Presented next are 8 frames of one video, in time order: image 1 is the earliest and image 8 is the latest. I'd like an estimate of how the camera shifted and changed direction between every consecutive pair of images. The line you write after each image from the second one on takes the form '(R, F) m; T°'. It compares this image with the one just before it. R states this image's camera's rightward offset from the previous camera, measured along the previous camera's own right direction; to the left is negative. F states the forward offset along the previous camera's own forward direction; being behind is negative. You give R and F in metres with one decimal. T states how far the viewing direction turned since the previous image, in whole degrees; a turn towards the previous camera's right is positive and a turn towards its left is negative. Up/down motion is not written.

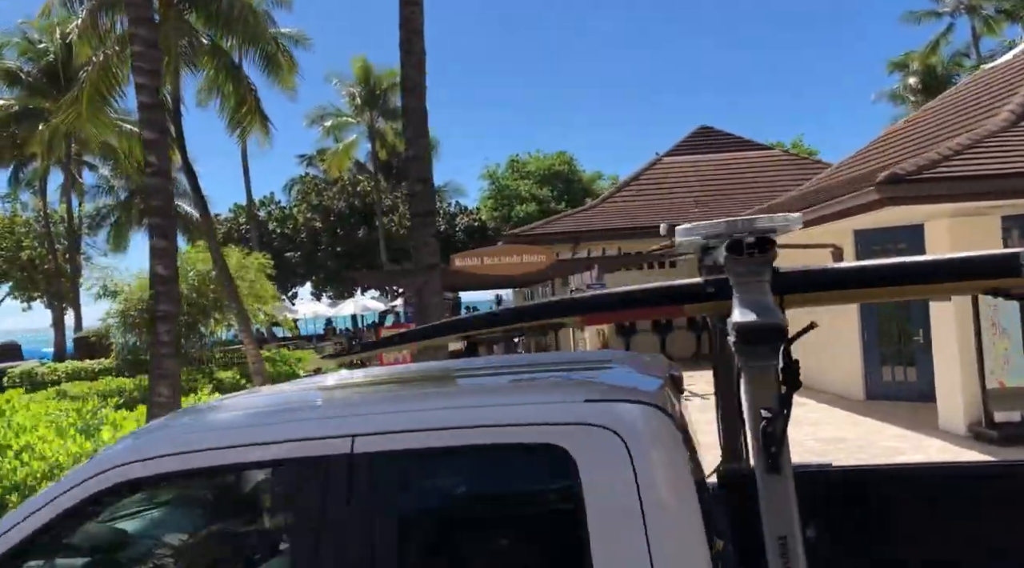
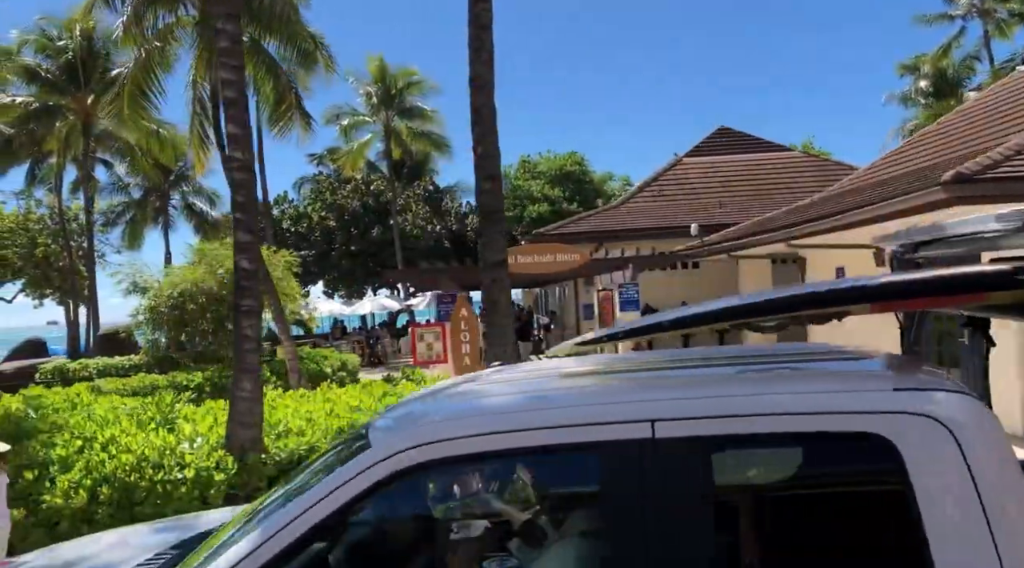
(-0.6, 0.0) m; 0°
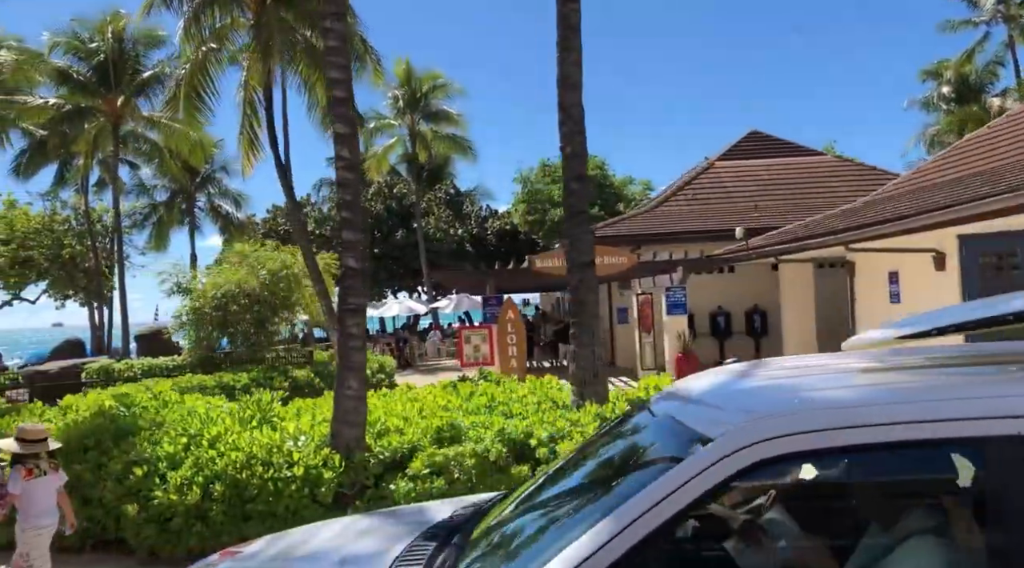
(-0.7, 0.0) m; 0°
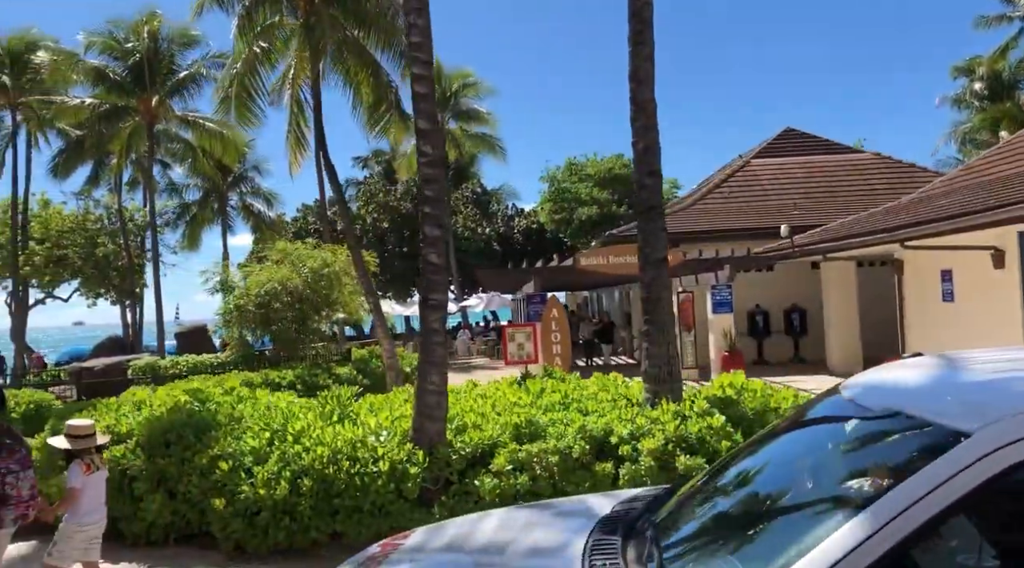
(-0.5, 0.0) m; -1°
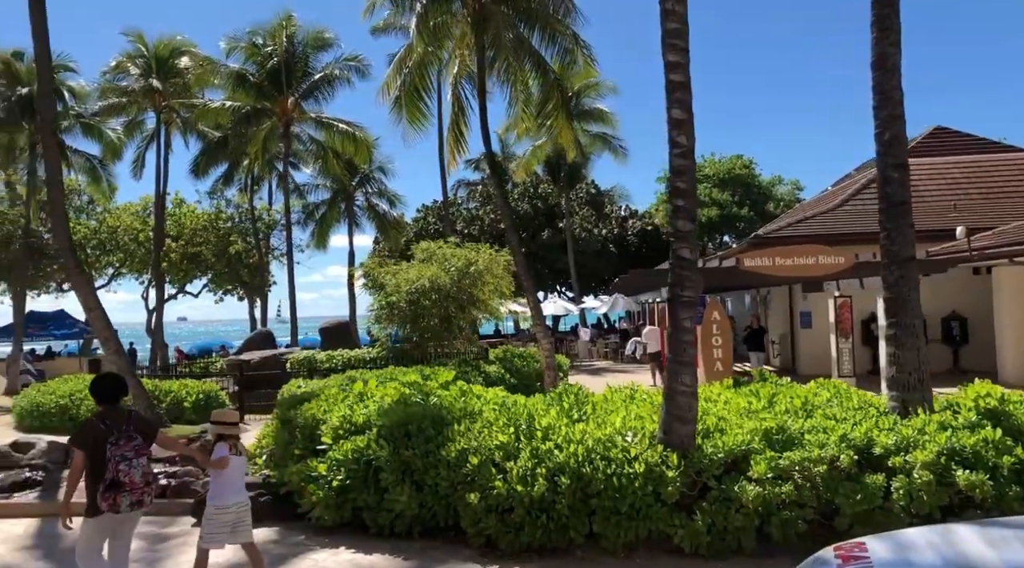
(-1.2, +0.1) m; -6°
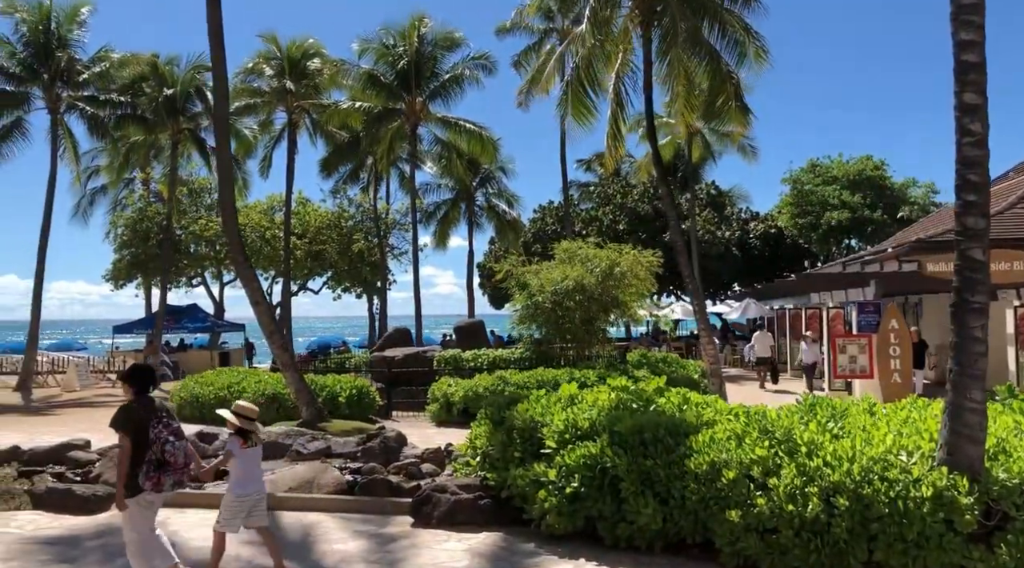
(-1.2, +0.3) m; -6°
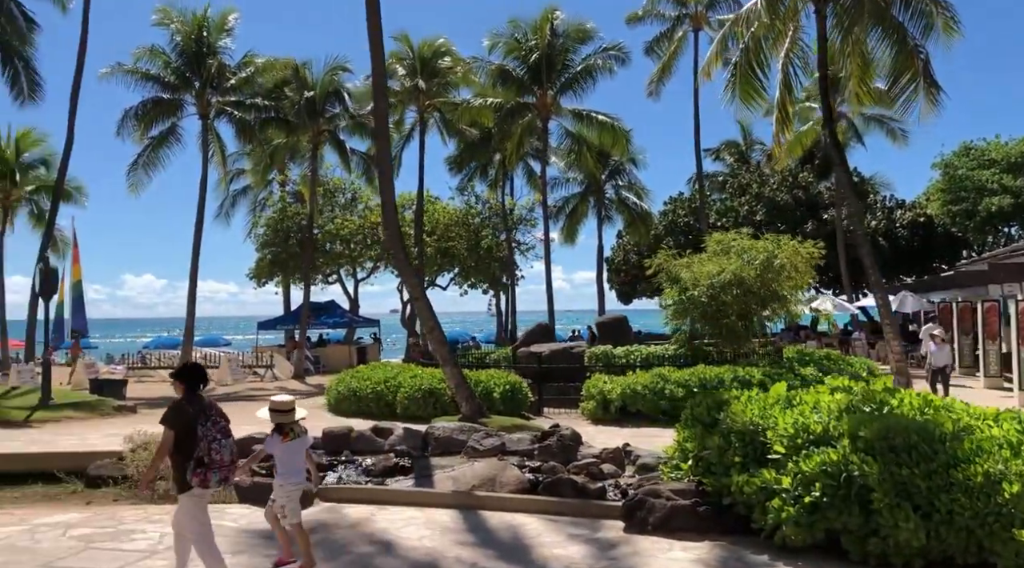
(-0.8, +0.3) m; -8°
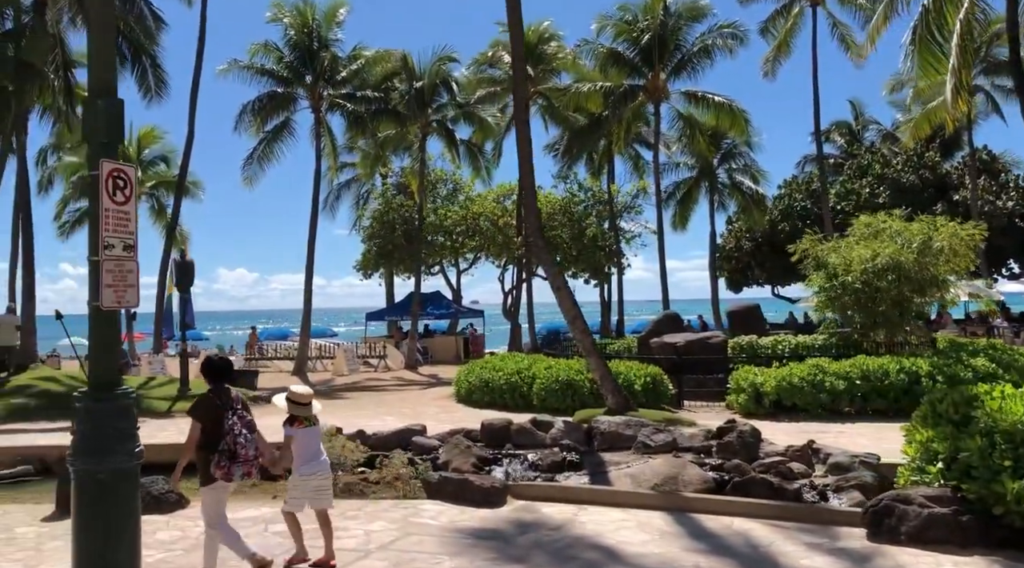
(-1.0, +0.5) m; -6°
